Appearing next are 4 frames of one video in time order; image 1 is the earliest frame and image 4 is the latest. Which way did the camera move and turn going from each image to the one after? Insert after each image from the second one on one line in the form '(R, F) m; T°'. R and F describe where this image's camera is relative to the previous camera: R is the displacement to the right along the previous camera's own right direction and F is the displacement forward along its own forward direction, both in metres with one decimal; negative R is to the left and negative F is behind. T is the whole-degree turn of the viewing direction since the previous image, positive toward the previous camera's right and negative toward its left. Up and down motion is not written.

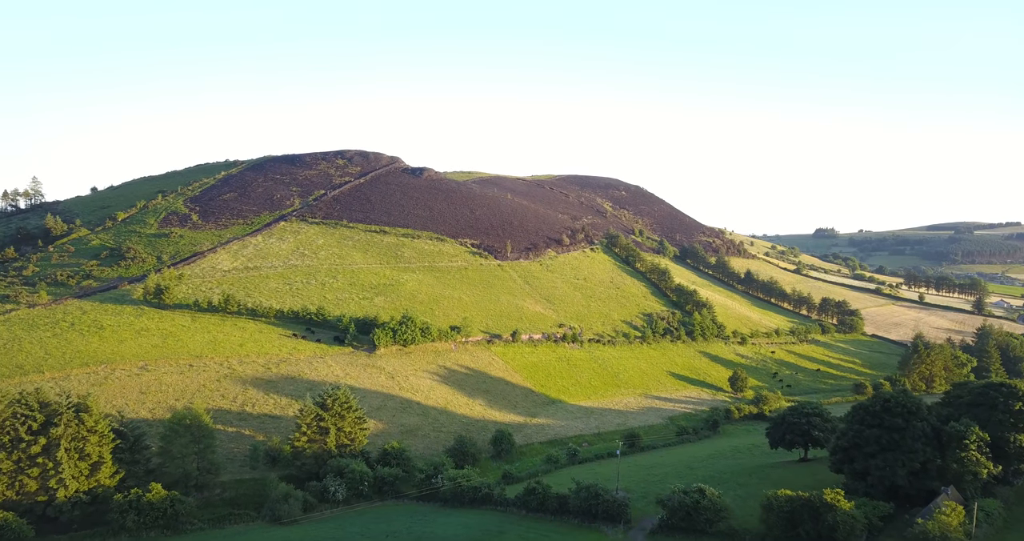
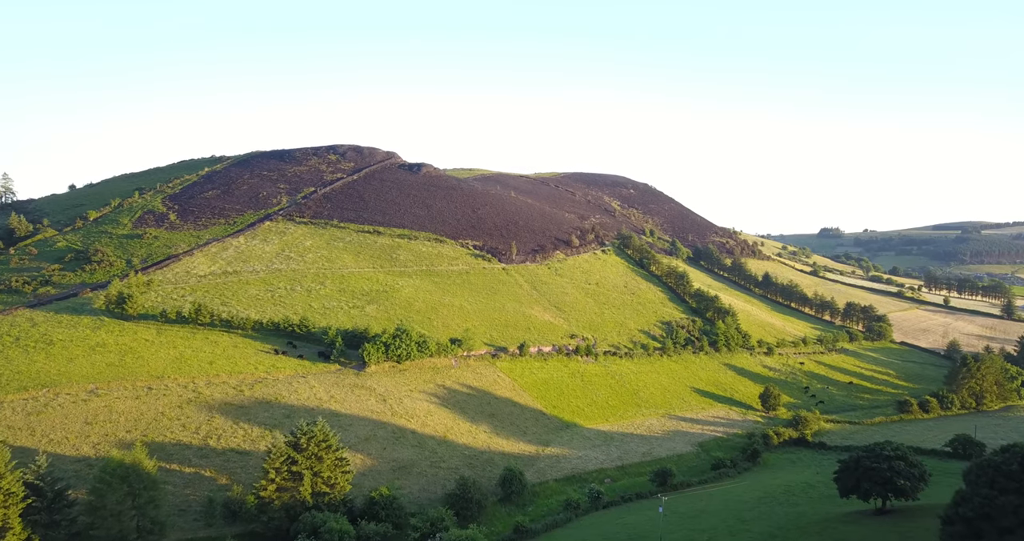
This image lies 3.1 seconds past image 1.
(-0.9, +7.2) m; 0°
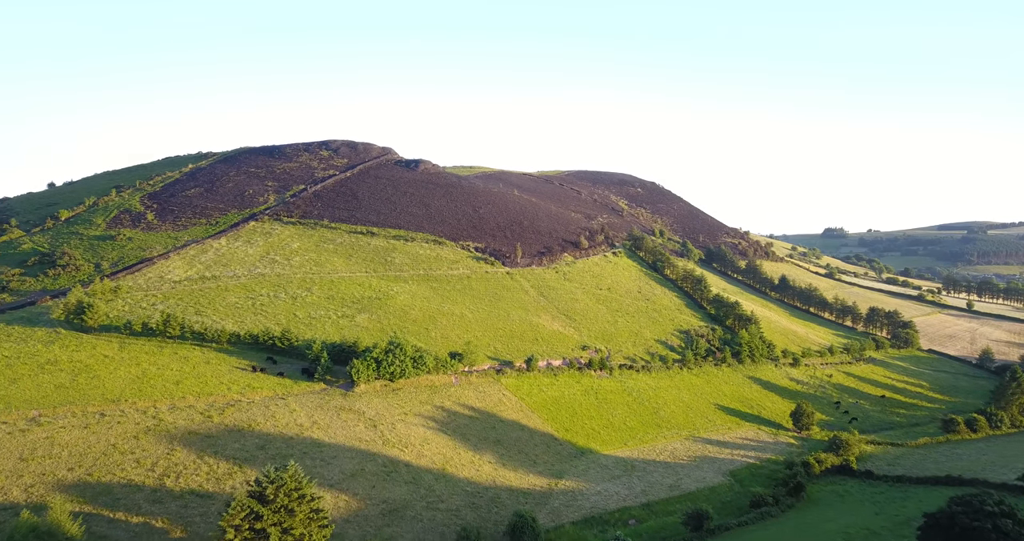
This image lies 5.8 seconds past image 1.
(-0.7, +6.0) m; 0°
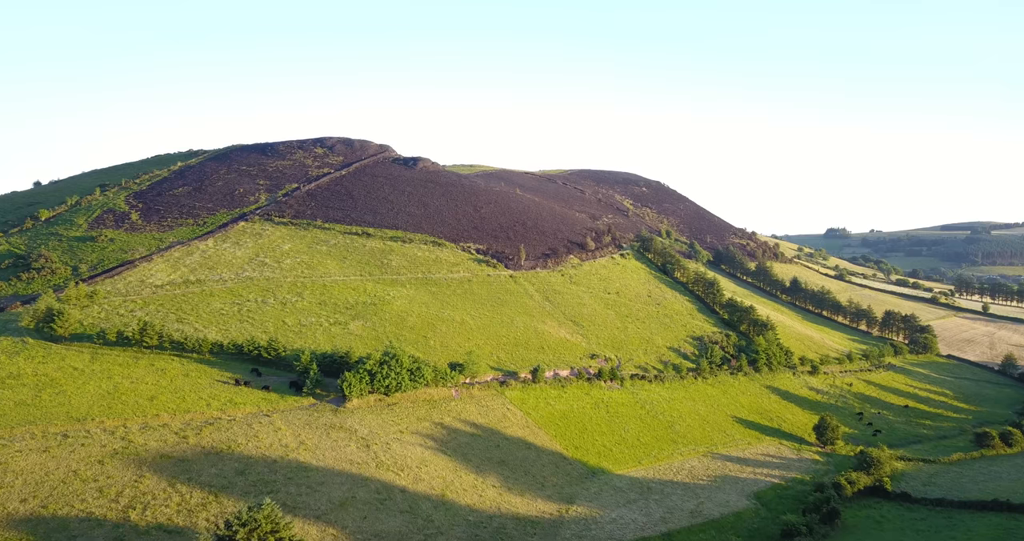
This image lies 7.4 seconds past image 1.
(-0.5, +3.7) m; 0°
